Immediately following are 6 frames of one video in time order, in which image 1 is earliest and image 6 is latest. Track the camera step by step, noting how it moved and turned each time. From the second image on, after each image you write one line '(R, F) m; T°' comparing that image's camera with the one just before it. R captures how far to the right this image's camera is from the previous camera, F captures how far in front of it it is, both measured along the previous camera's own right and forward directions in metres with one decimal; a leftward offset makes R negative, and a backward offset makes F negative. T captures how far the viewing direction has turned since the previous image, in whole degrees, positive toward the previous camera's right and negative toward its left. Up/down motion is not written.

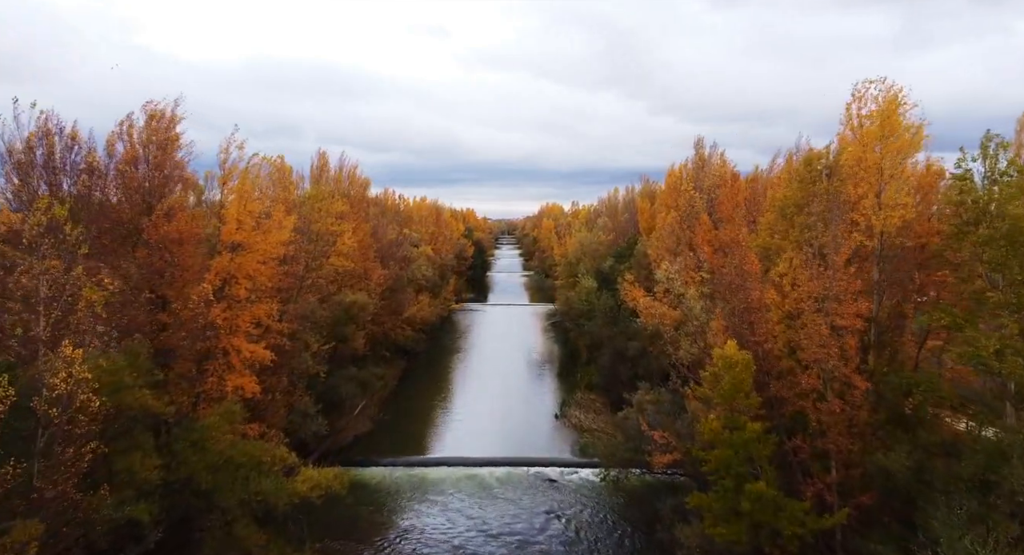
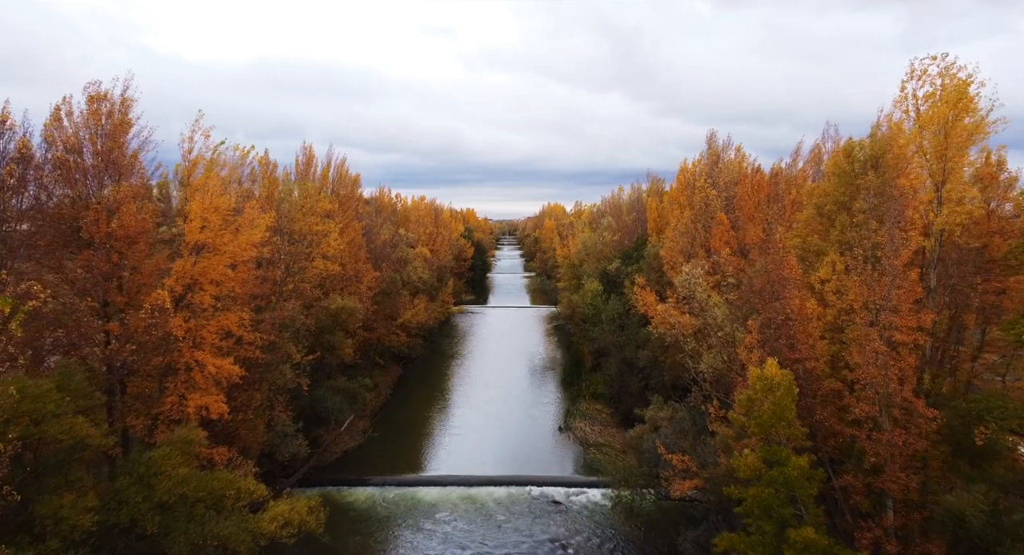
(0.0, +2.3) m; 0°
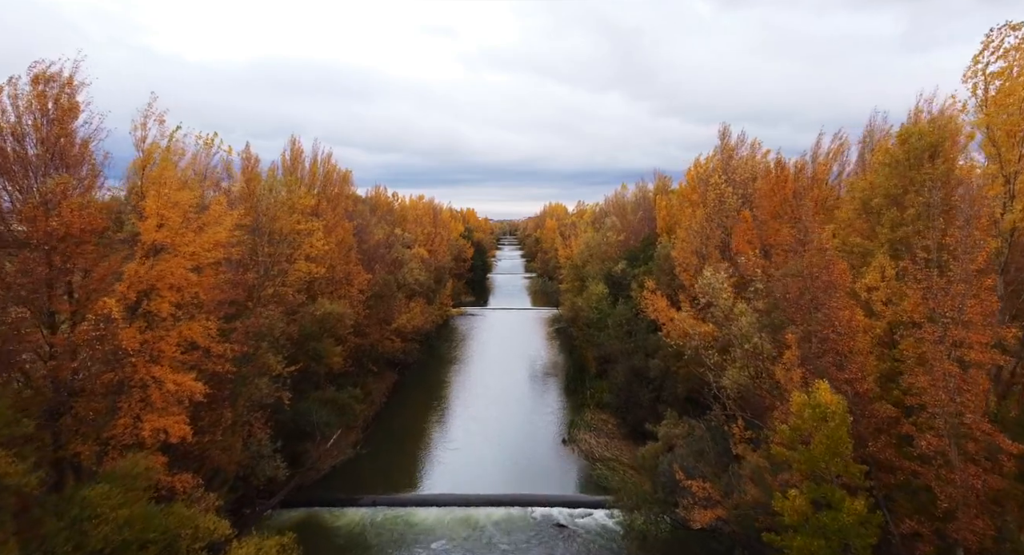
(0.0, +2.0) m; 0°
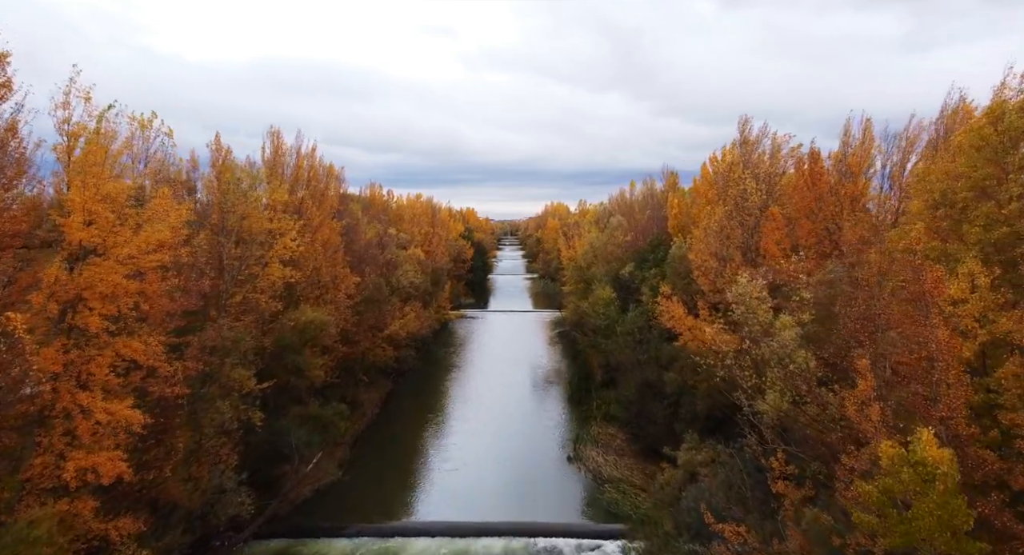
(0.0, +2.5) m; 0°
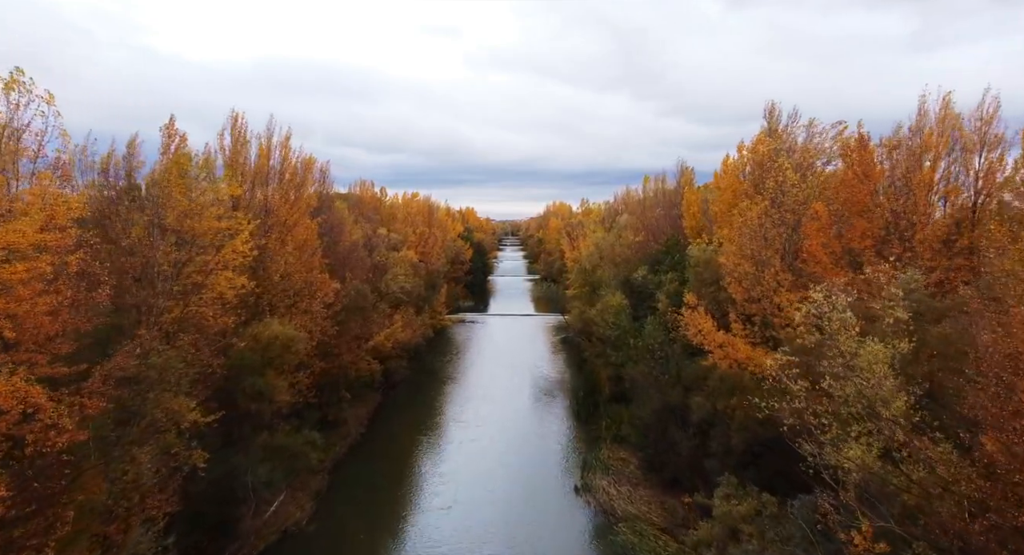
(+0.1, +3.5) m; 0°
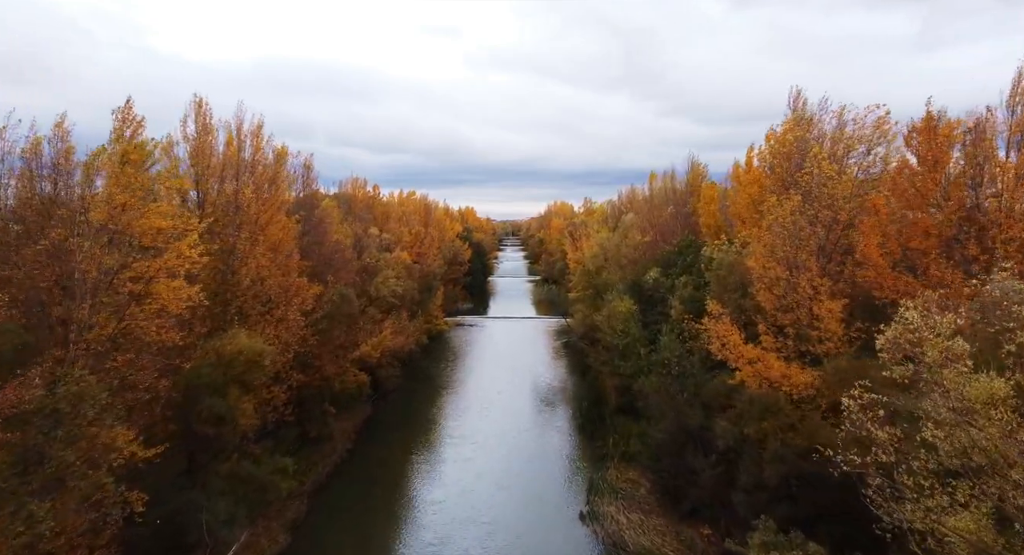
(+0.1, +2.6) m; 0°
